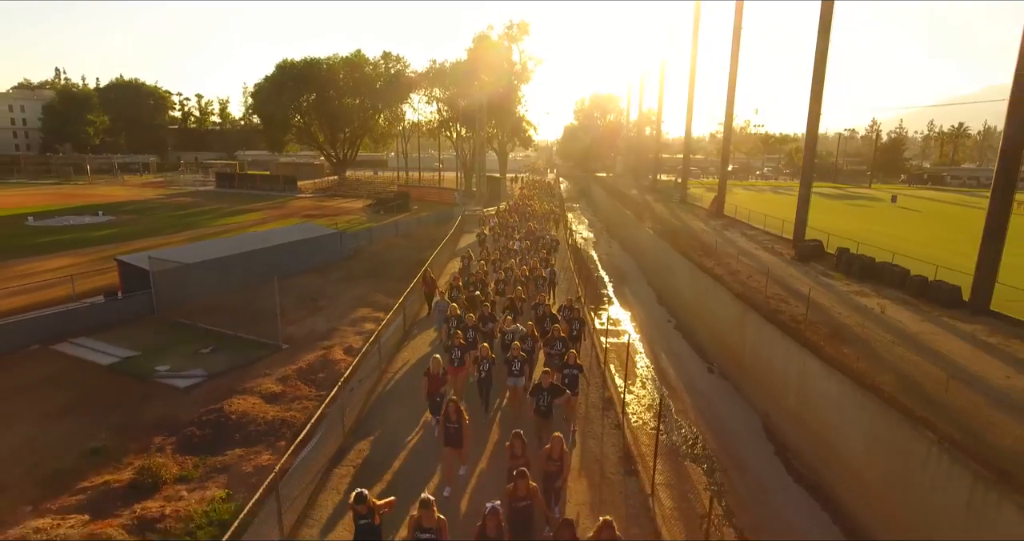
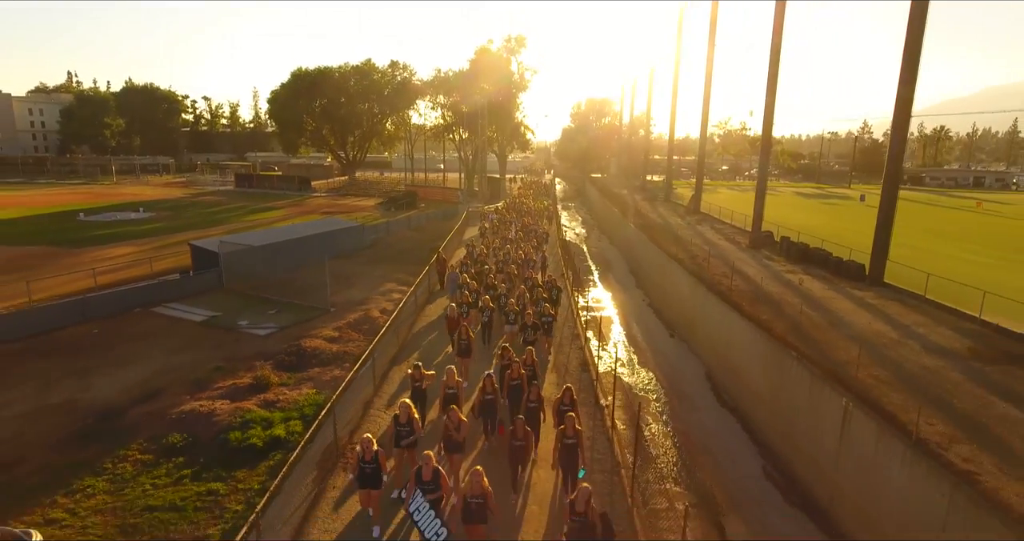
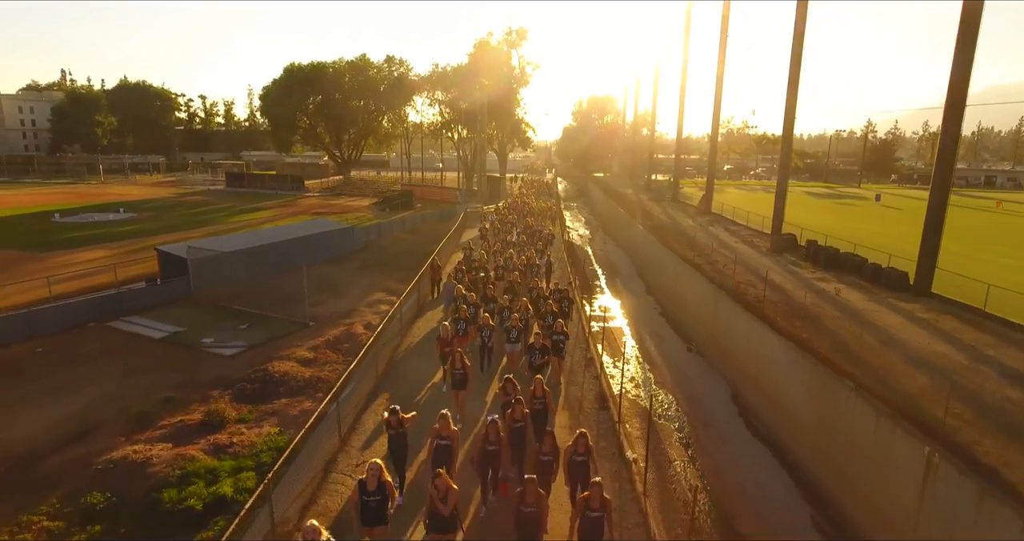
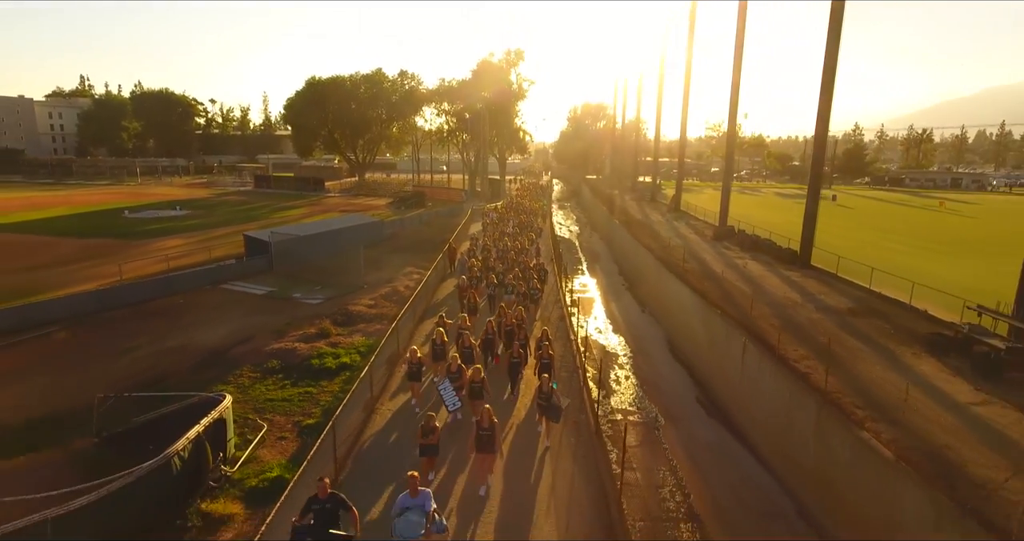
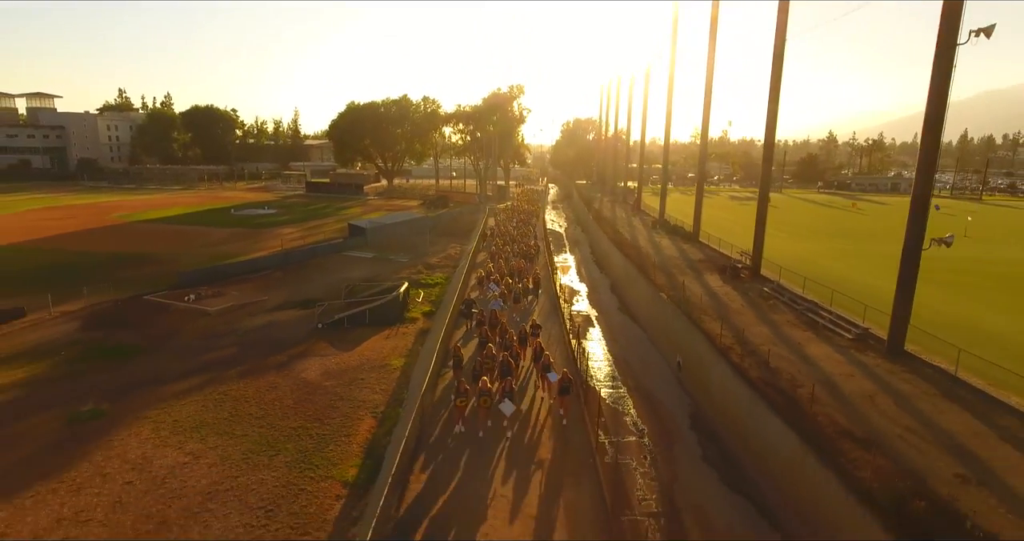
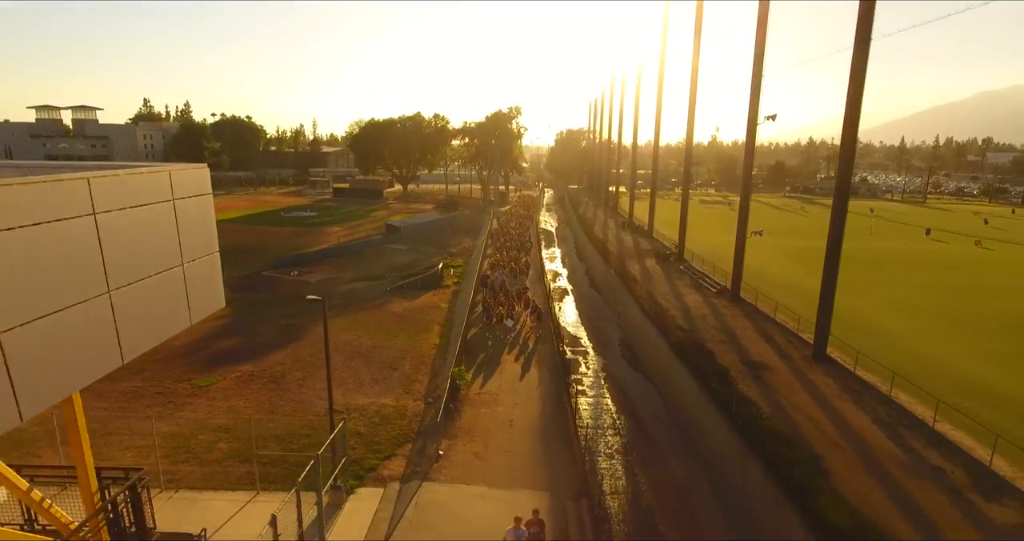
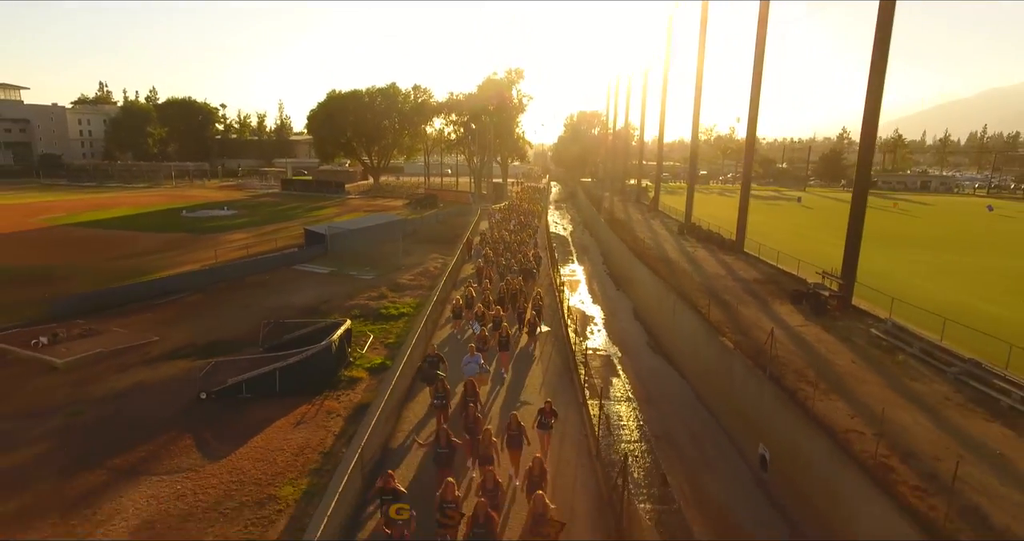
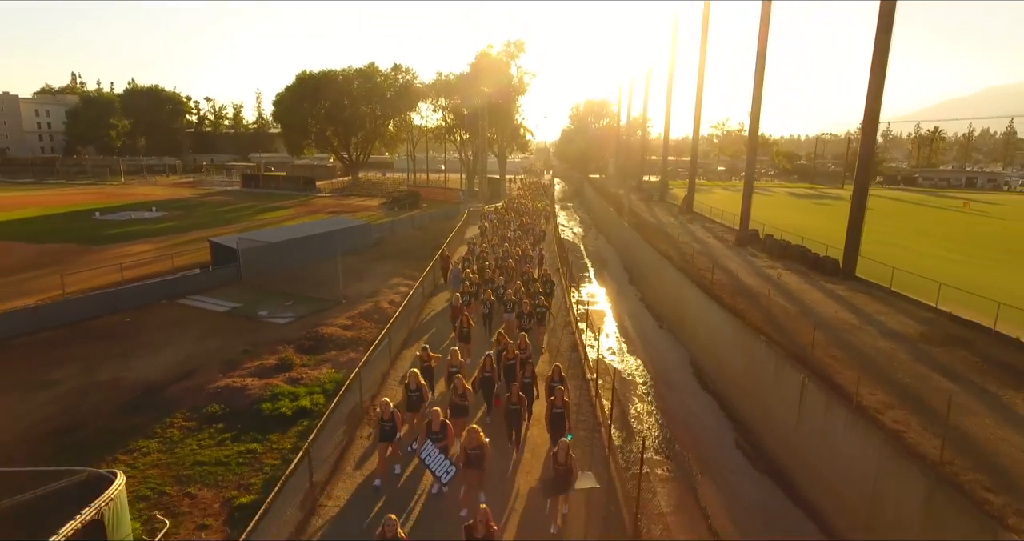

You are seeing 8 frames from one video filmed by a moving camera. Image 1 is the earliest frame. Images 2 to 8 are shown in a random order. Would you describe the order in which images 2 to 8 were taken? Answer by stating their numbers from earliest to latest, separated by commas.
3, 2, 8, 4, 7, 5, 6
